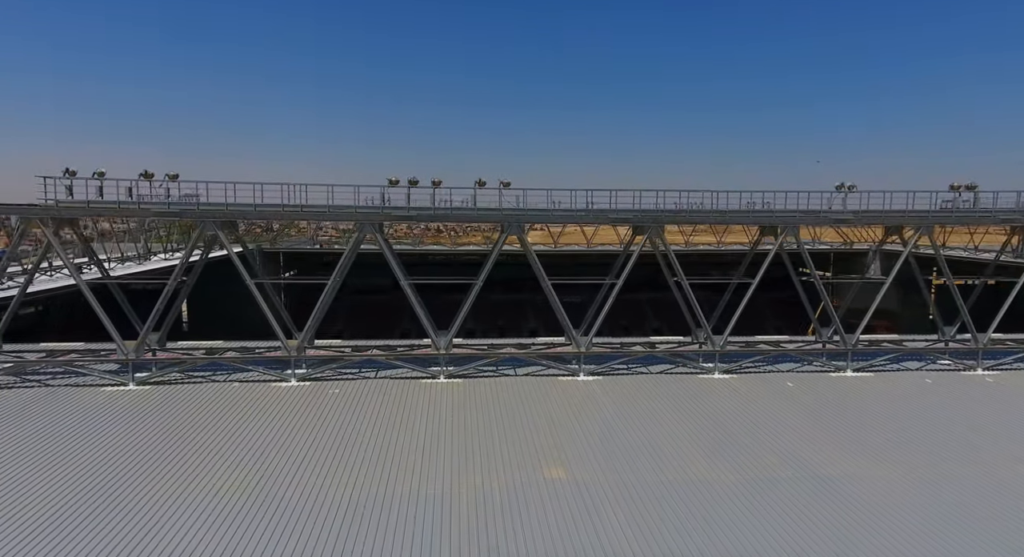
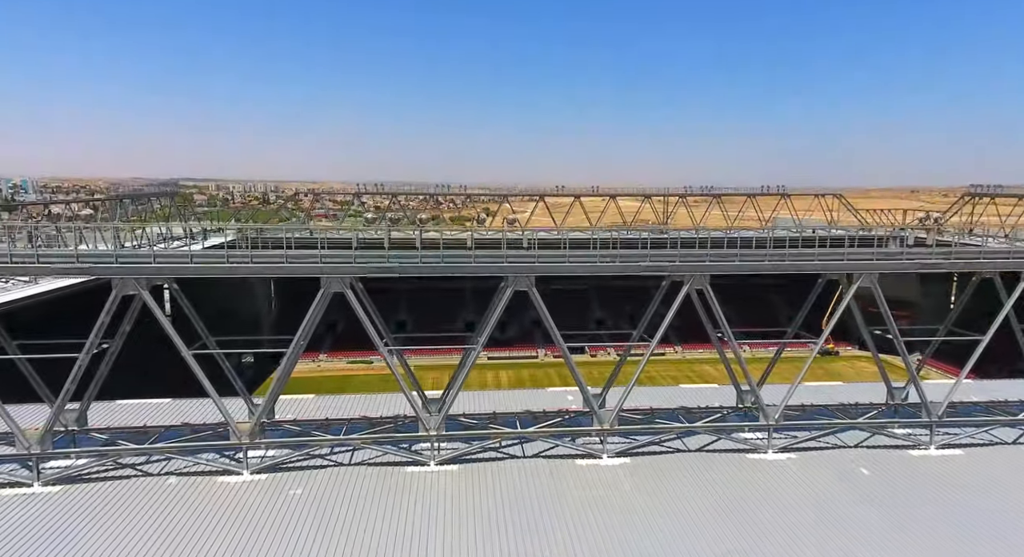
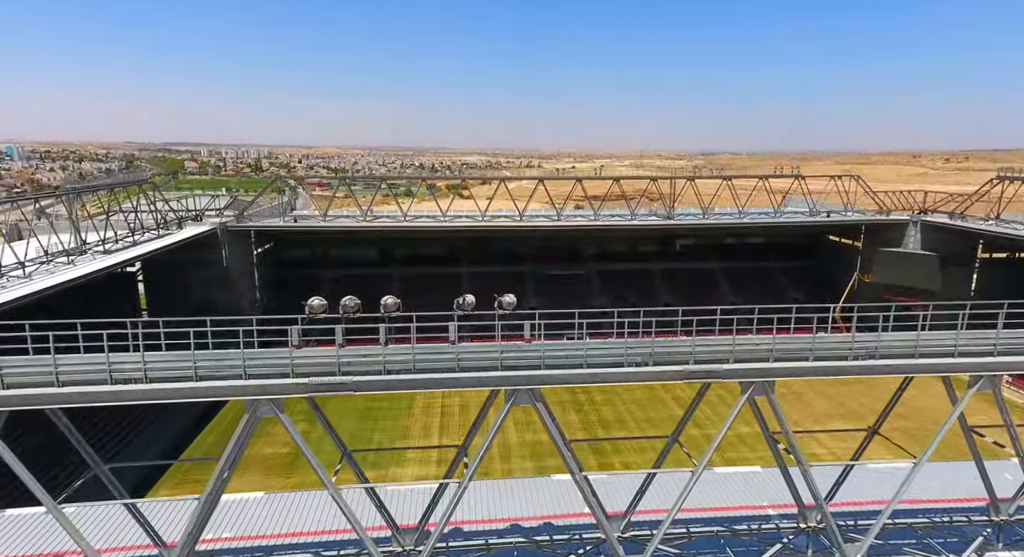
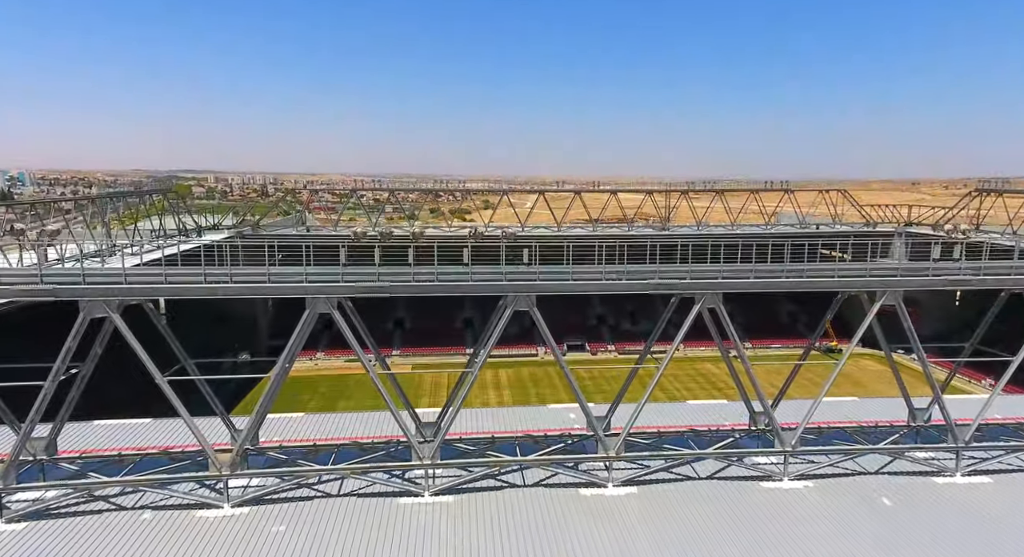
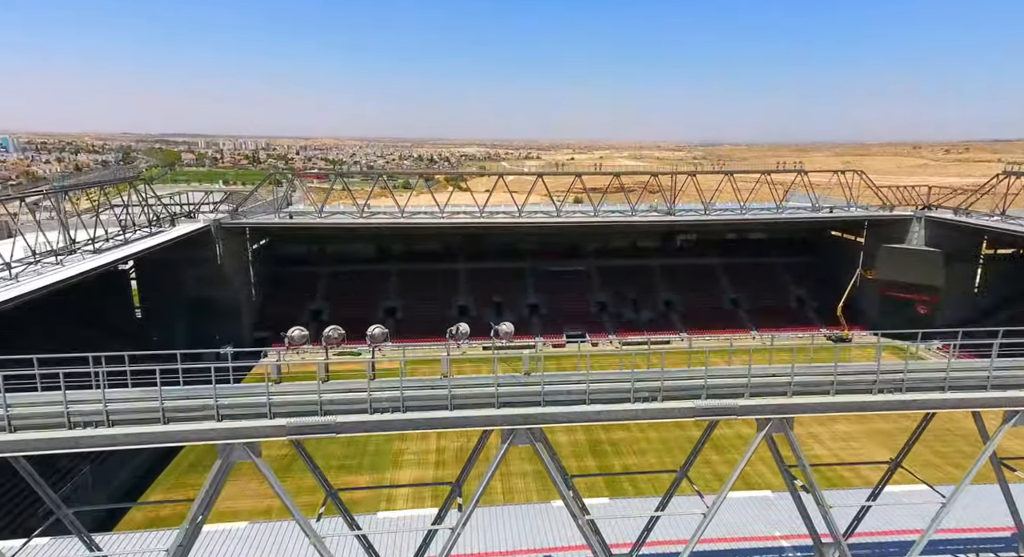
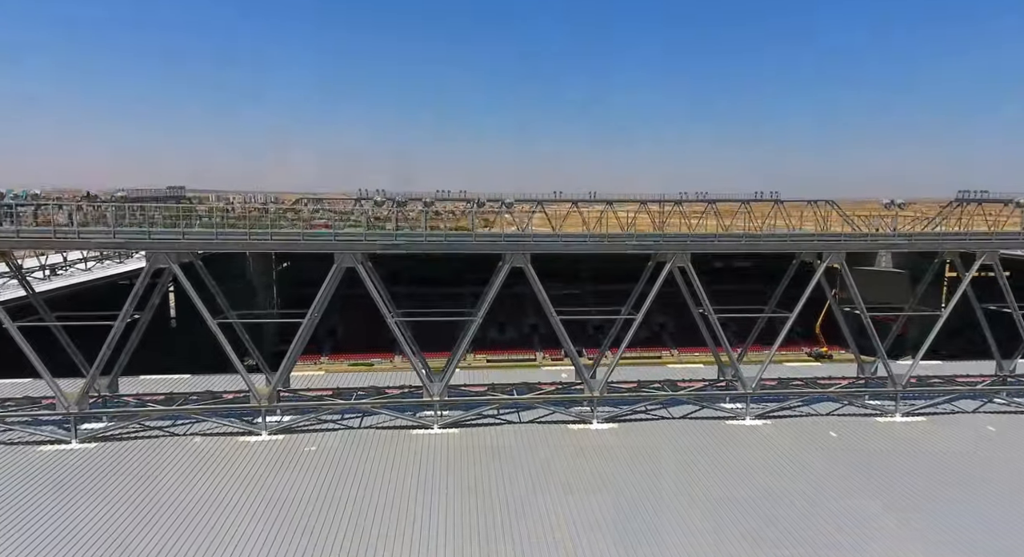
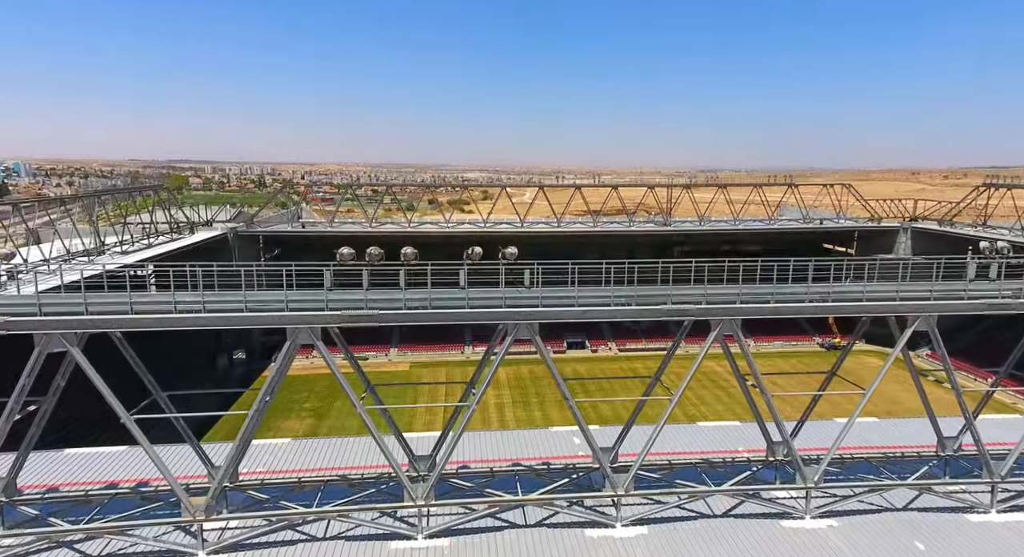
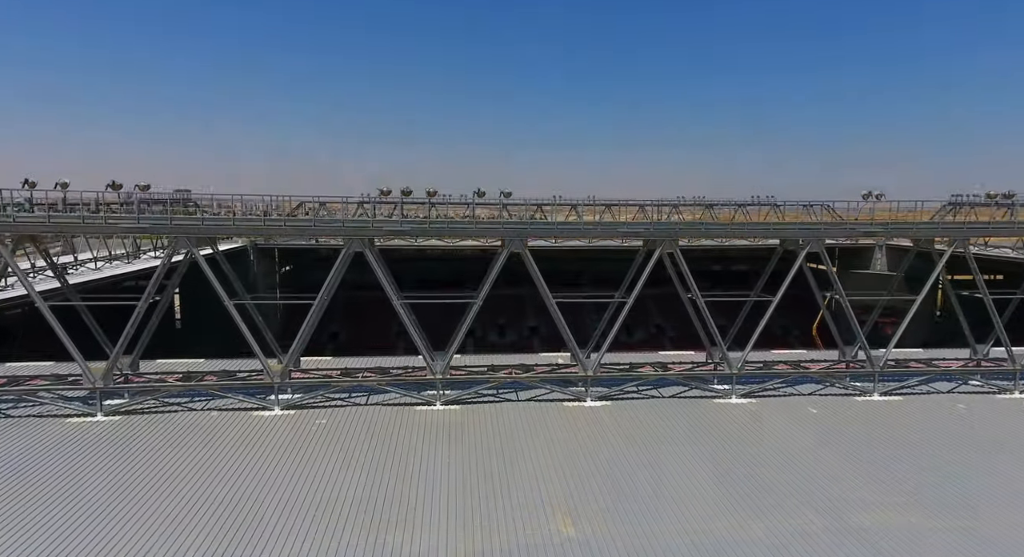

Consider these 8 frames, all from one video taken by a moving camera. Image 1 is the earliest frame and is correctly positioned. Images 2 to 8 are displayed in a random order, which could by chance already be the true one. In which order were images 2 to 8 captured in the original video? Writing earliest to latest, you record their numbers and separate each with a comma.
8, 6, 2, 4, 7, 3, 5
